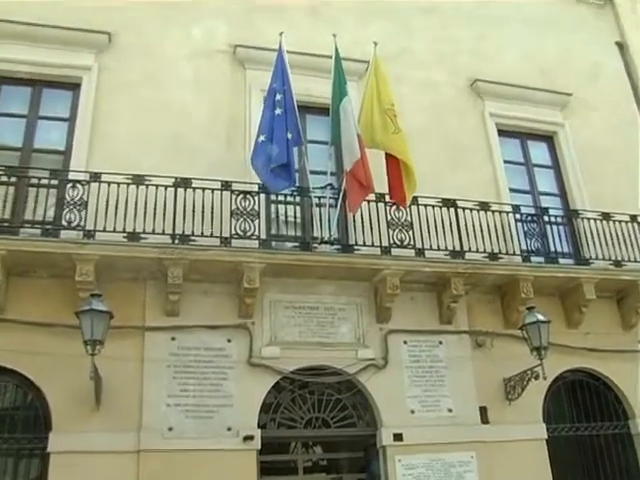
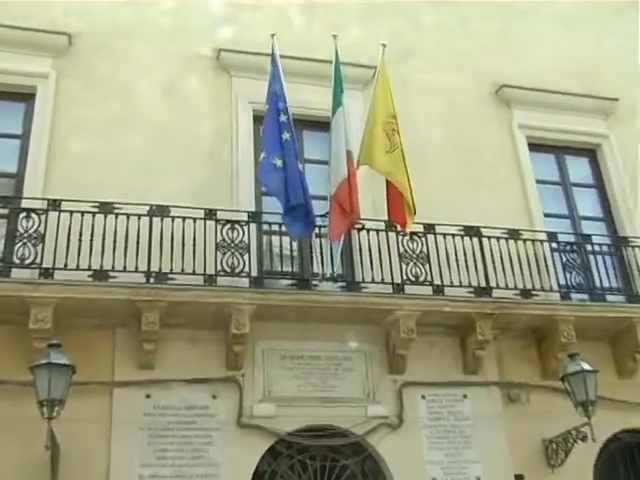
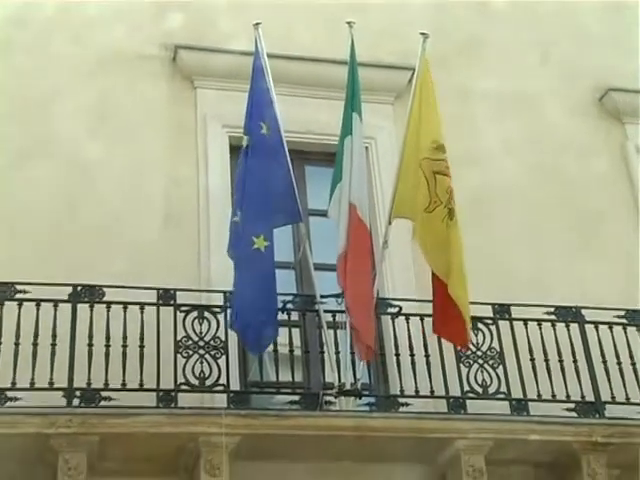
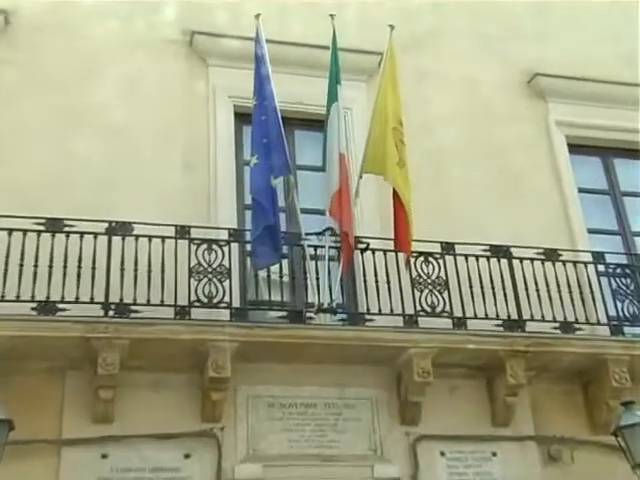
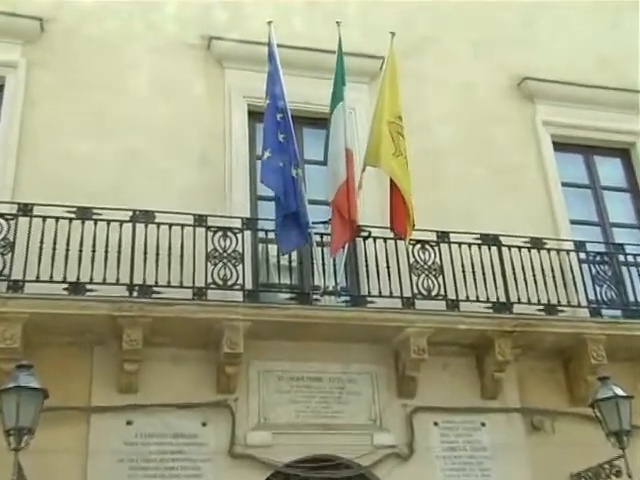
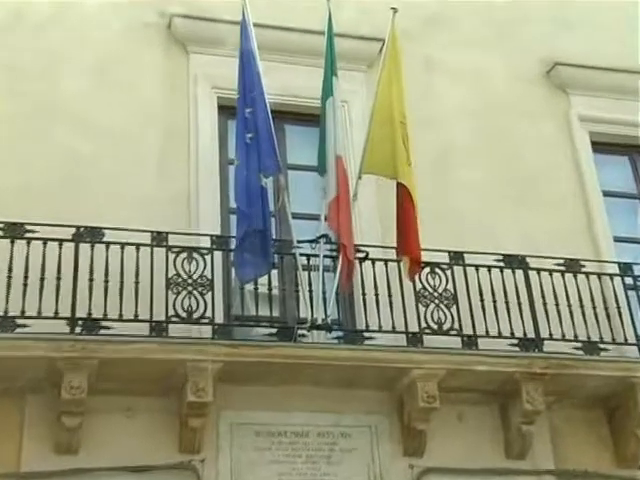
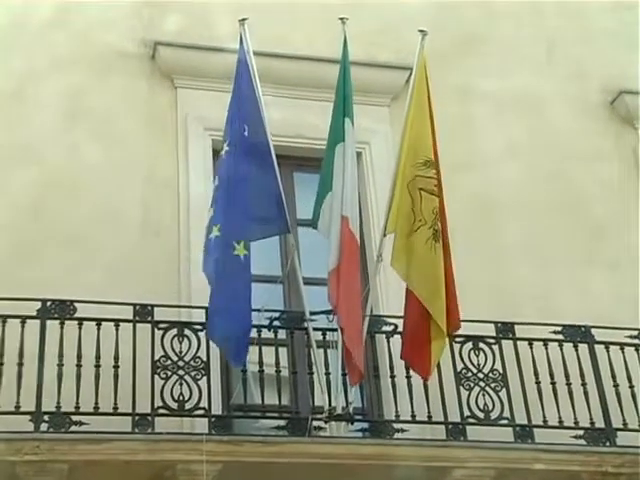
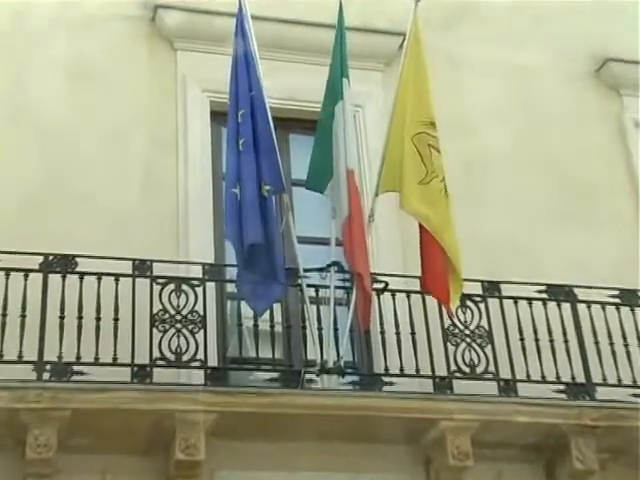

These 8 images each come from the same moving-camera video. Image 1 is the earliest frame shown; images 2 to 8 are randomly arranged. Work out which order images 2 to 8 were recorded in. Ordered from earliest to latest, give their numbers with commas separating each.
2, 5, 4, 6, 8, 7, 3
